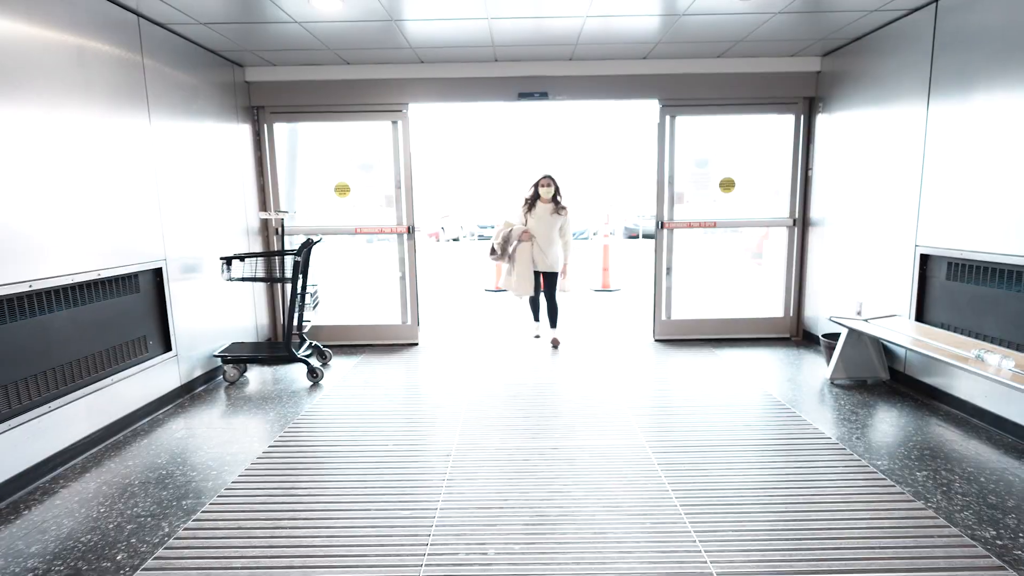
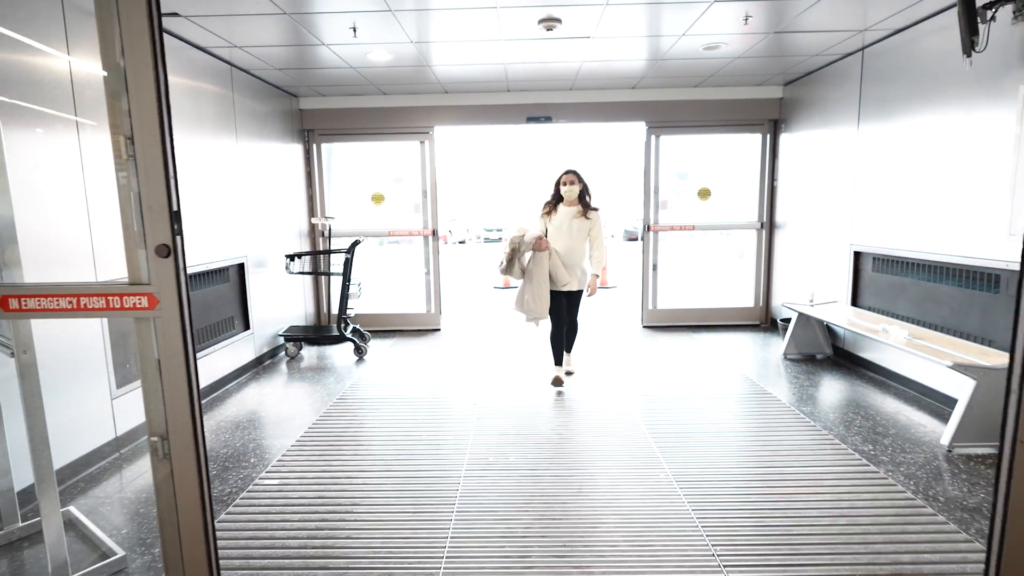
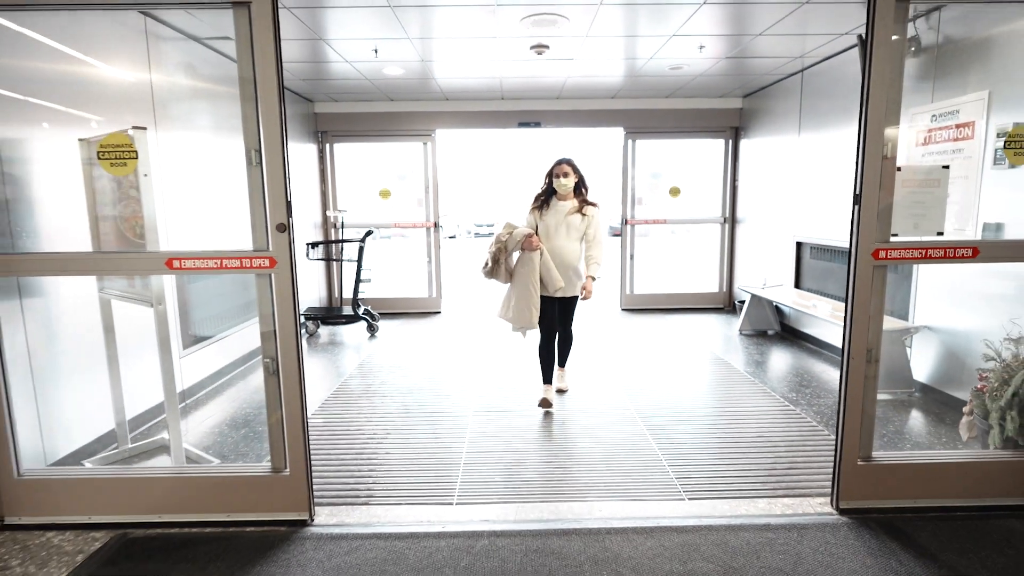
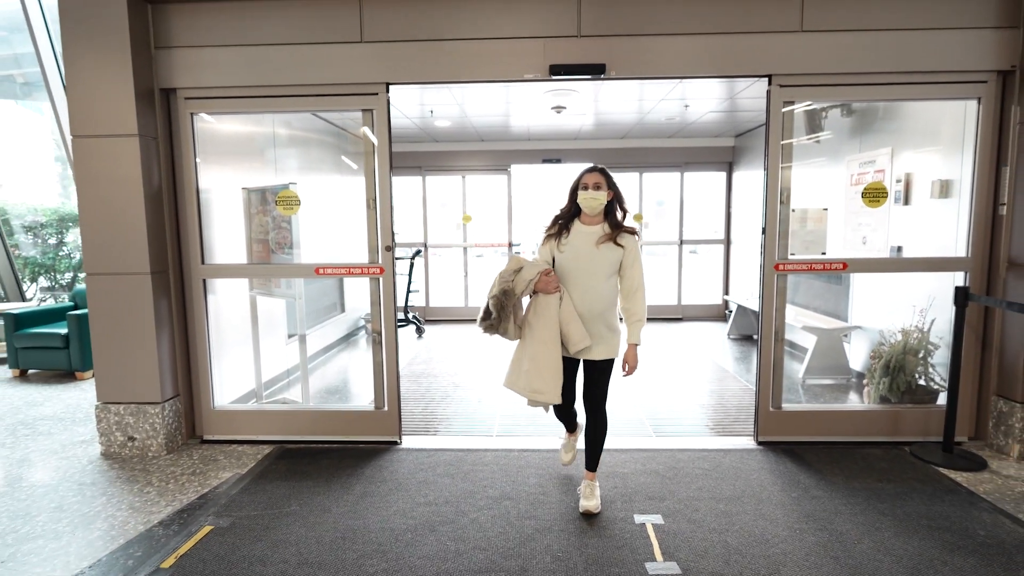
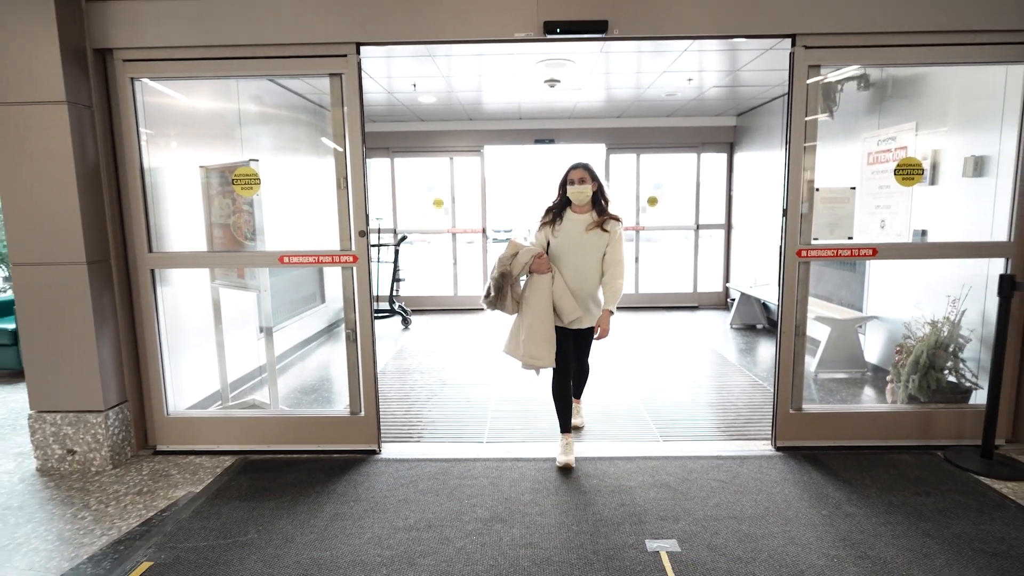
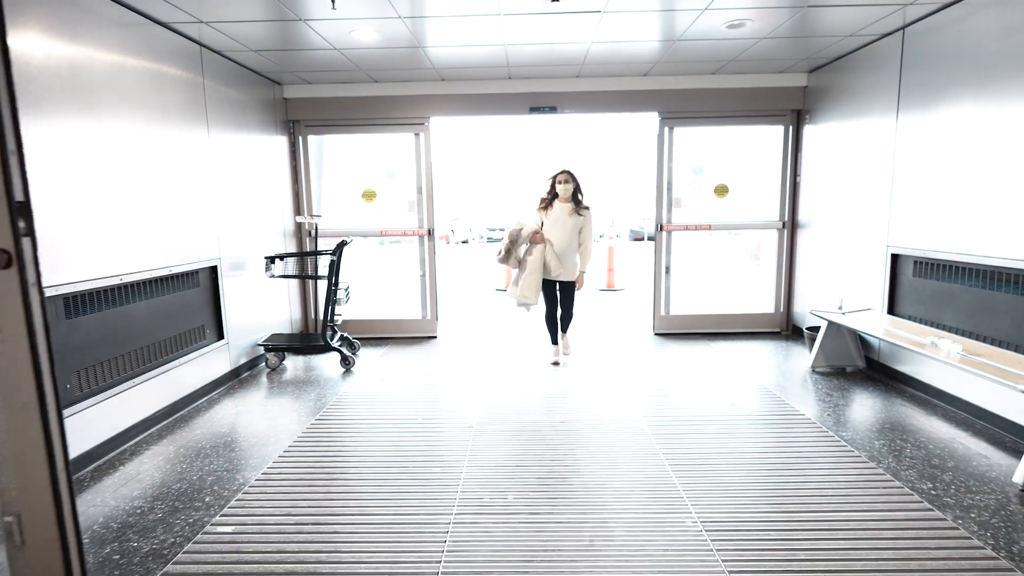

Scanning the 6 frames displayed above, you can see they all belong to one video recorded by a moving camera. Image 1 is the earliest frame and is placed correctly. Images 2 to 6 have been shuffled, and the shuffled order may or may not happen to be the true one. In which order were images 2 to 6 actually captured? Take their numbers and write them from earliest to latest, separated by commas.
6, 2, 3, 5, 4
